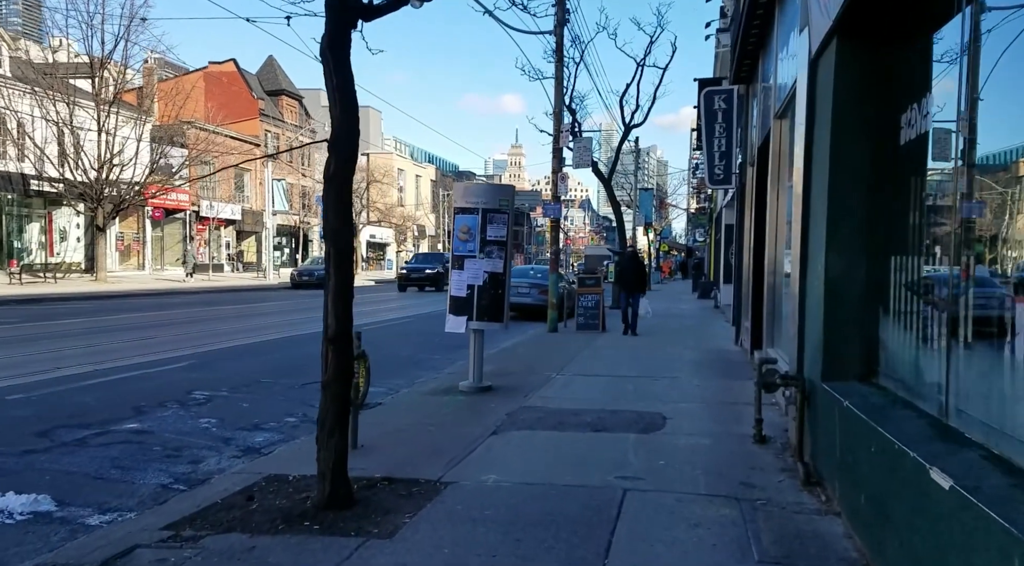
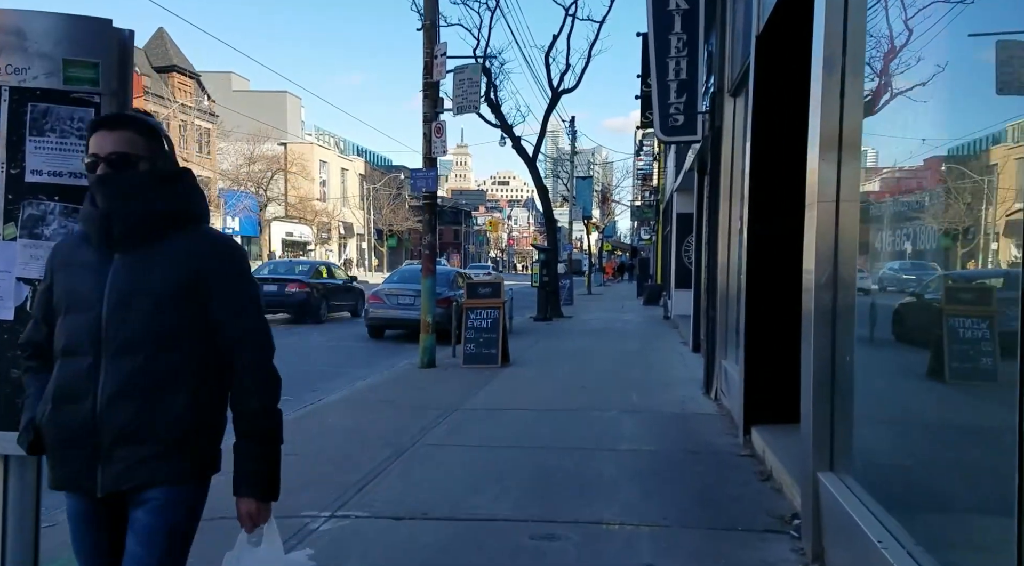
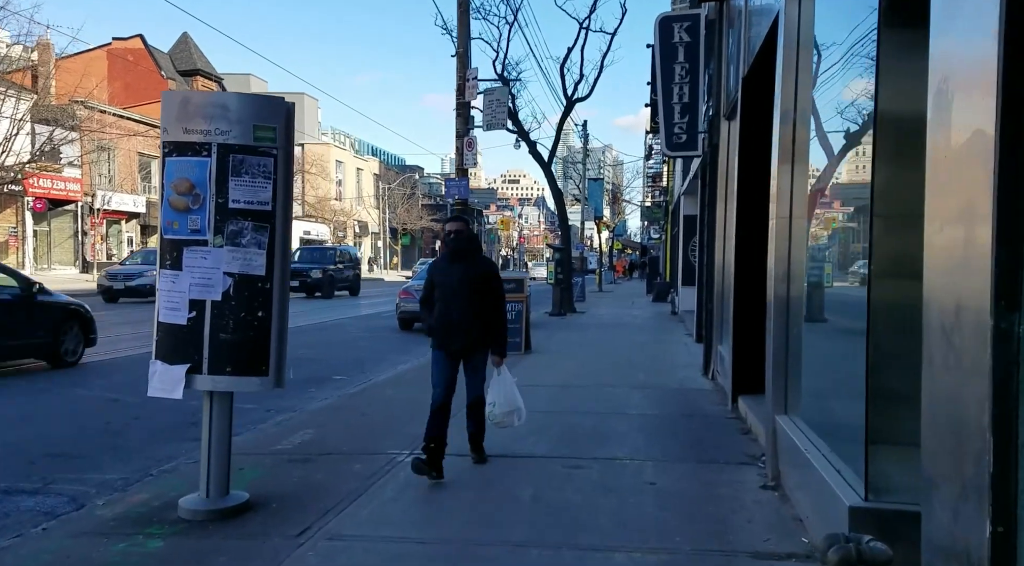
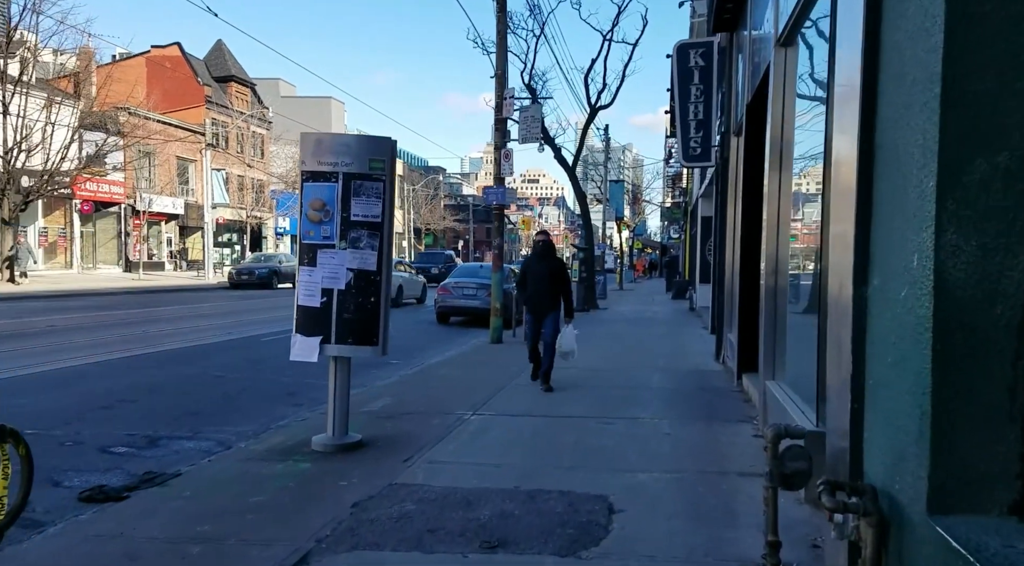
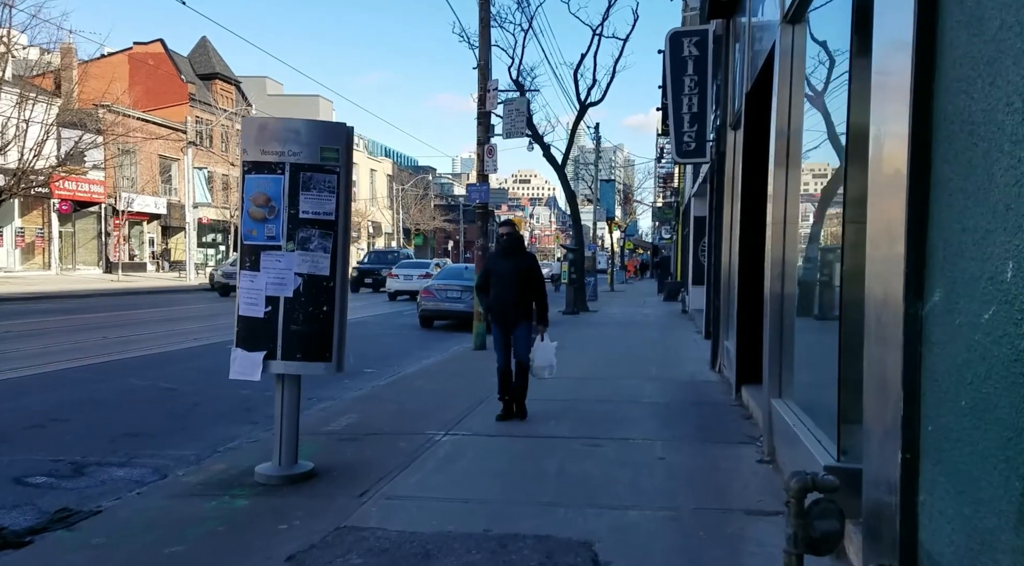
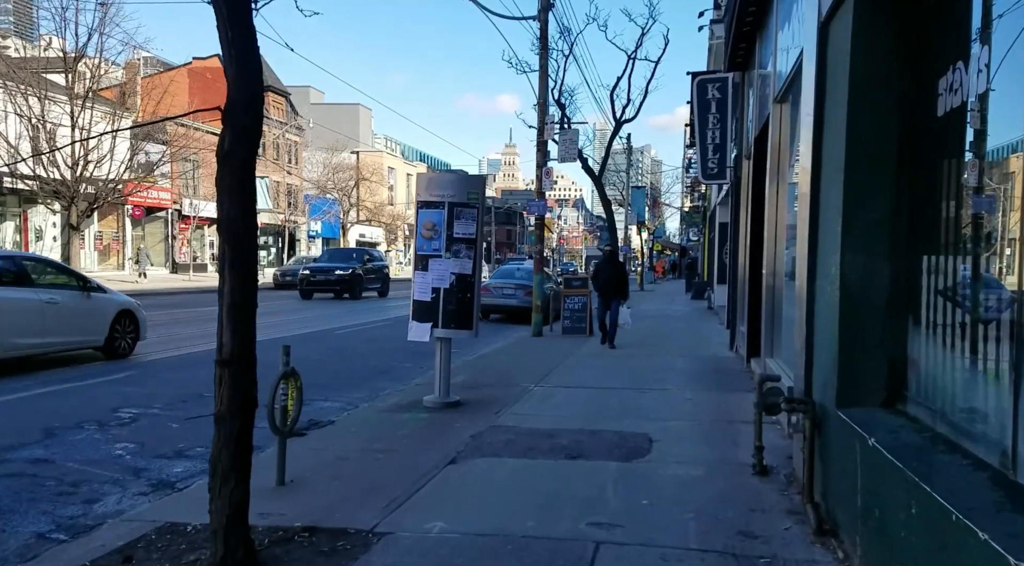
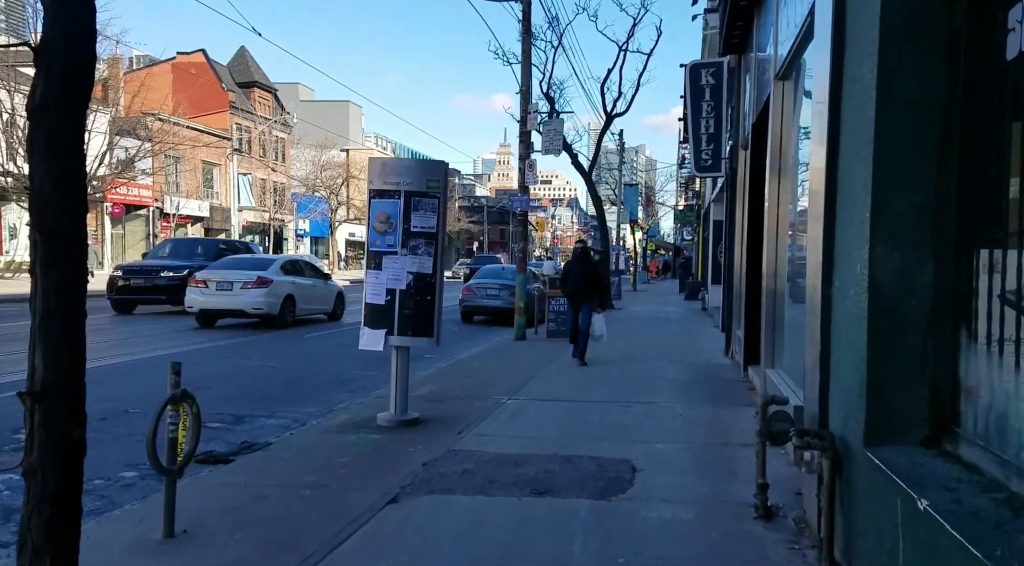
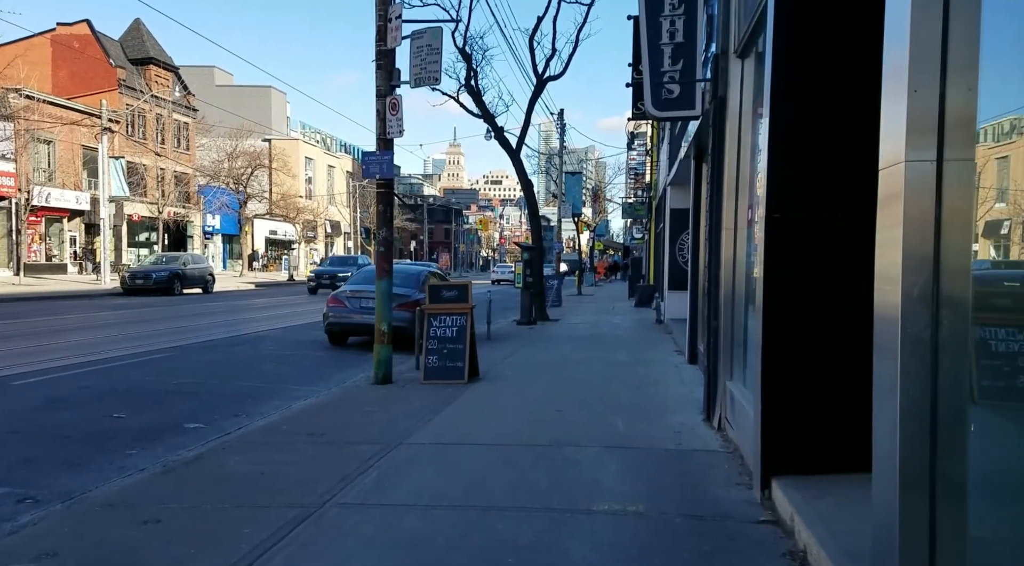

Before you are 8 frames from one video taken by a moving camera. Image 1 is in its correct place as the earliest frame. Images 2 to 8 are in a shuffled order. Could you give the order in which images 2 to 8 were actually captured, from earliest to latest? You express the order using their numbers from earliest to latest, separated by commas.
6, 7, 4, 5, 3, 2, 8
